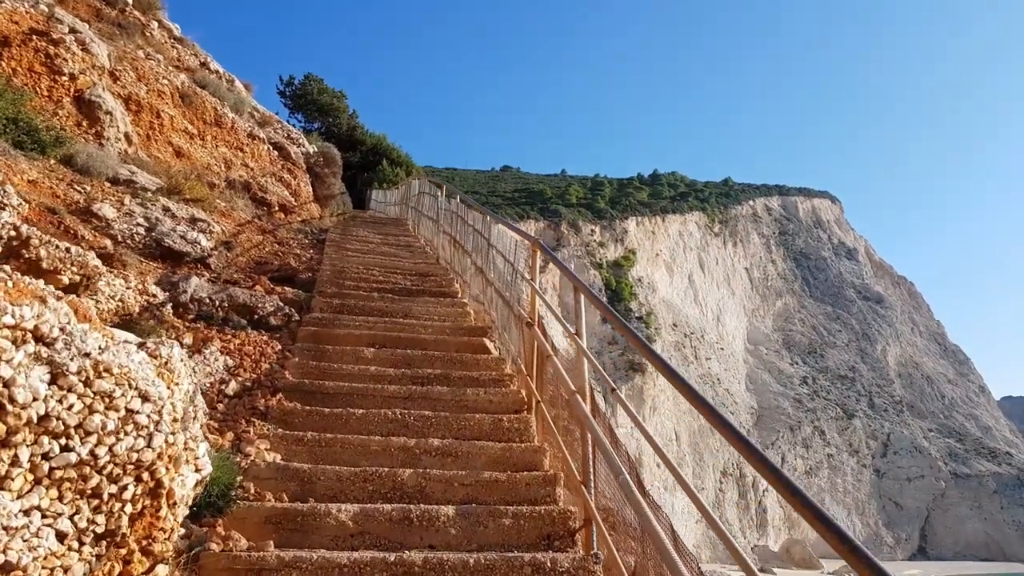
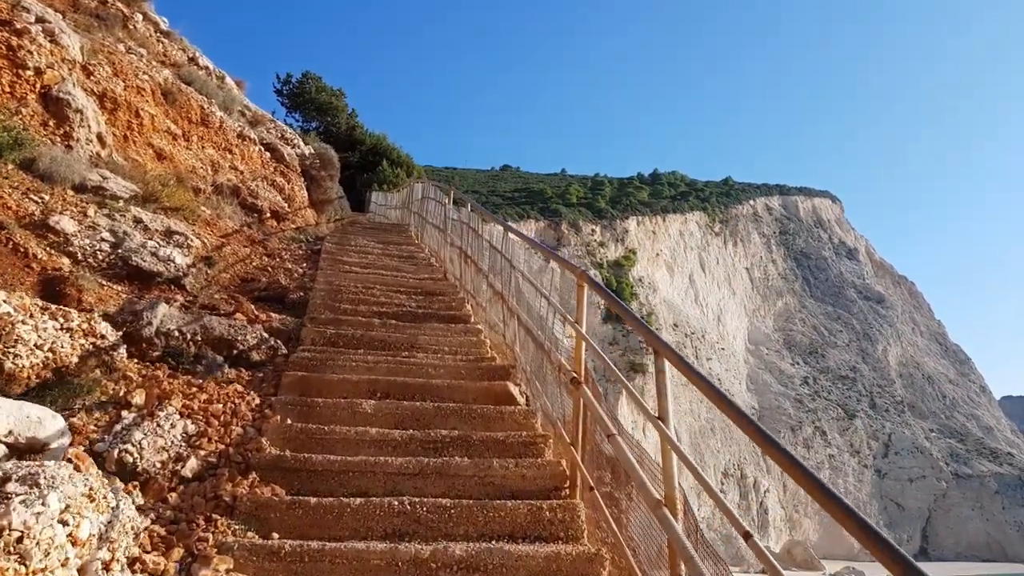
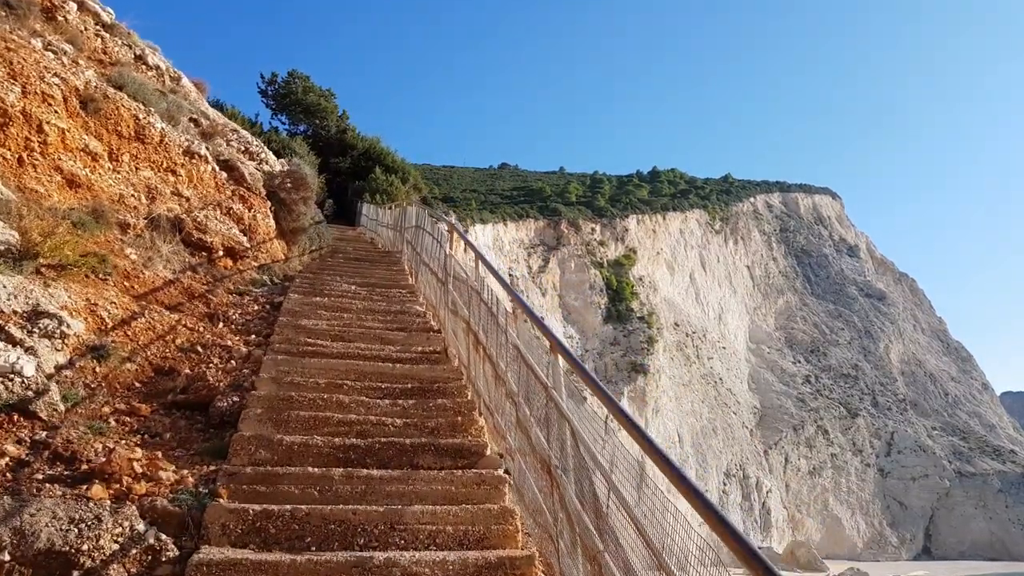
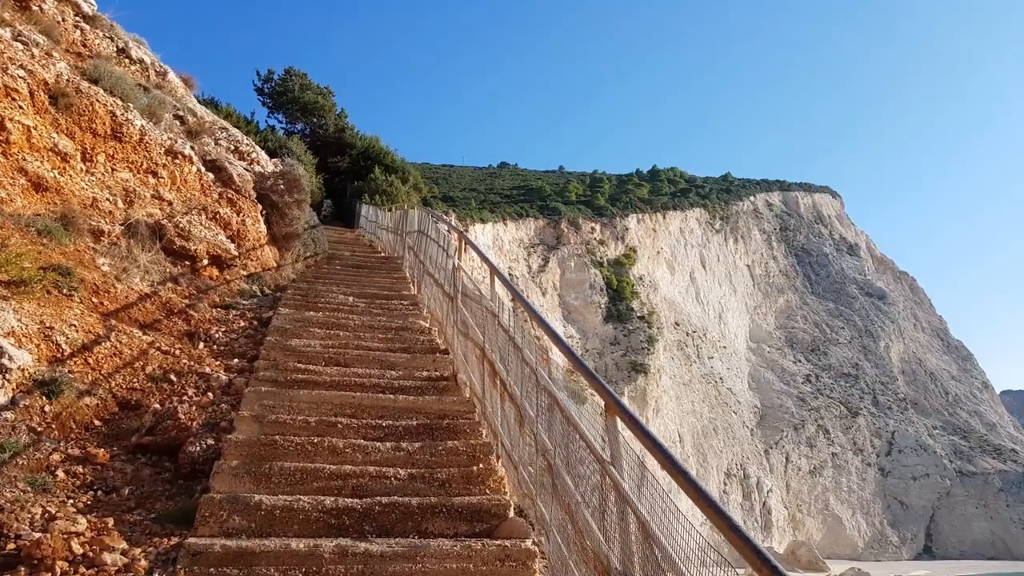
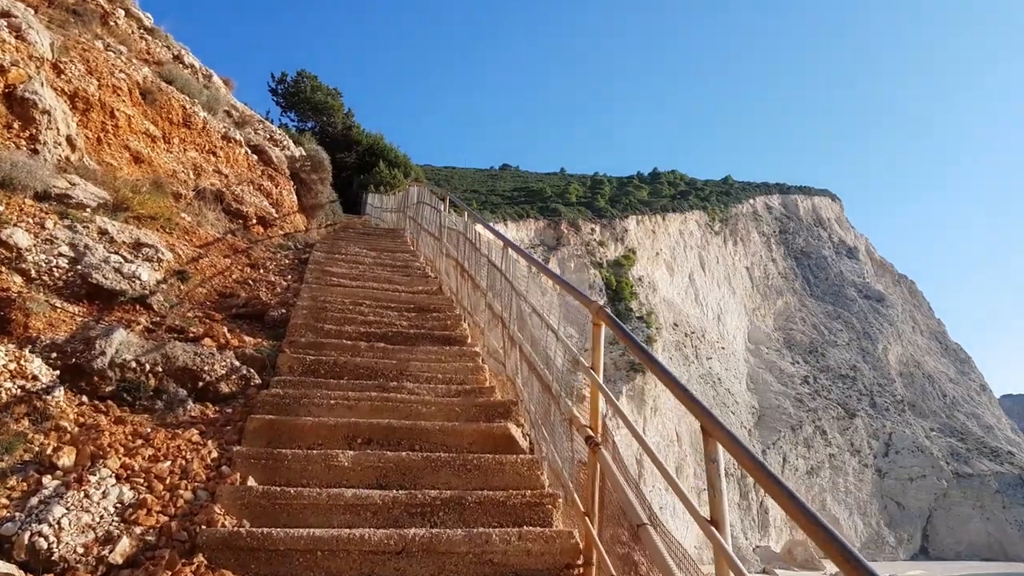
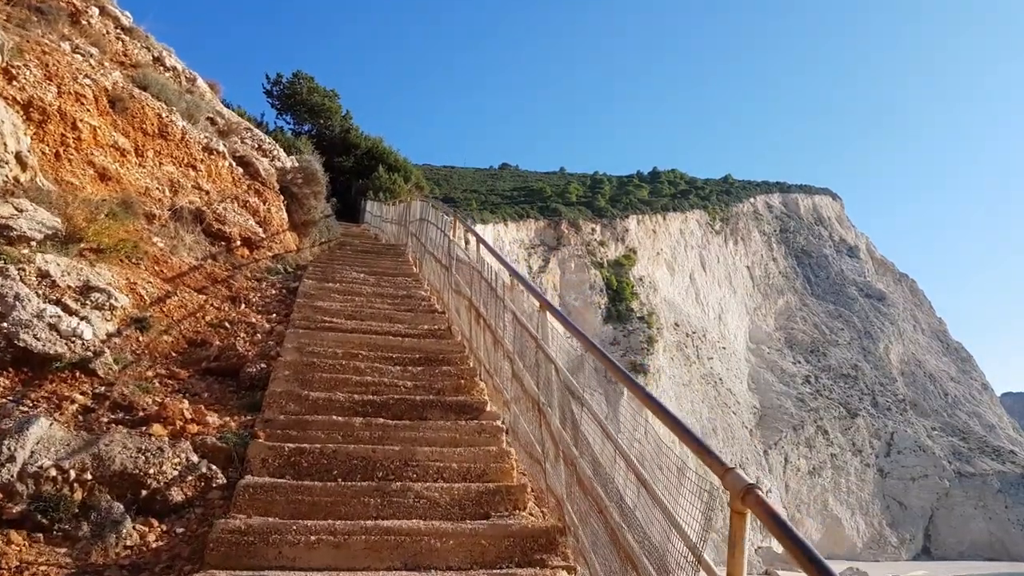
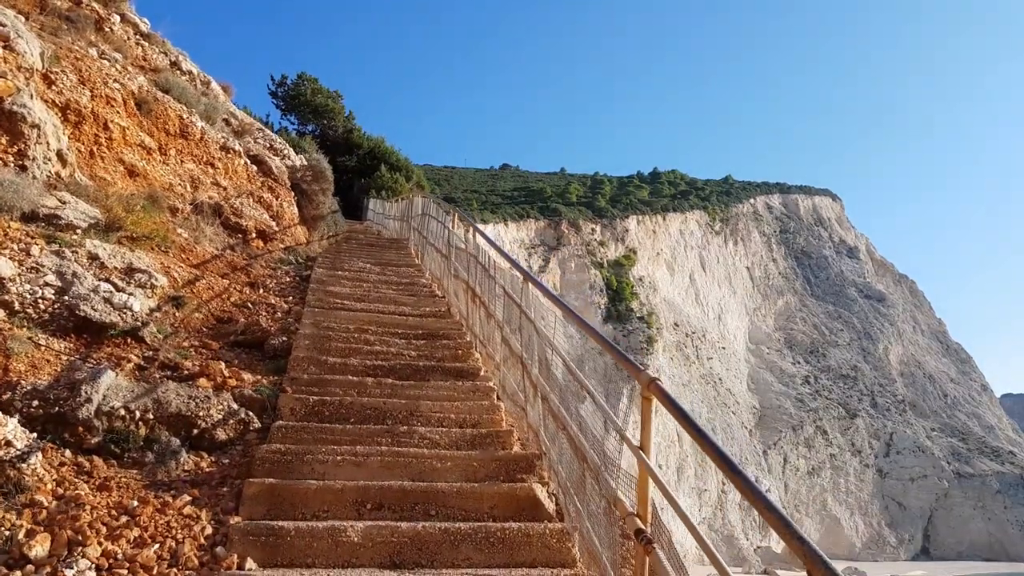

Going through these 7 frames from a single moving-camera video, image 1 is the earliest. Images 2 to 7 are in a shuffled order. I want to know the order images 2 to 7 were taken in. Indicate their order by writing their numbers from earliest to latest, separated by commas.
2, 5, 7, 6, 3, 4
